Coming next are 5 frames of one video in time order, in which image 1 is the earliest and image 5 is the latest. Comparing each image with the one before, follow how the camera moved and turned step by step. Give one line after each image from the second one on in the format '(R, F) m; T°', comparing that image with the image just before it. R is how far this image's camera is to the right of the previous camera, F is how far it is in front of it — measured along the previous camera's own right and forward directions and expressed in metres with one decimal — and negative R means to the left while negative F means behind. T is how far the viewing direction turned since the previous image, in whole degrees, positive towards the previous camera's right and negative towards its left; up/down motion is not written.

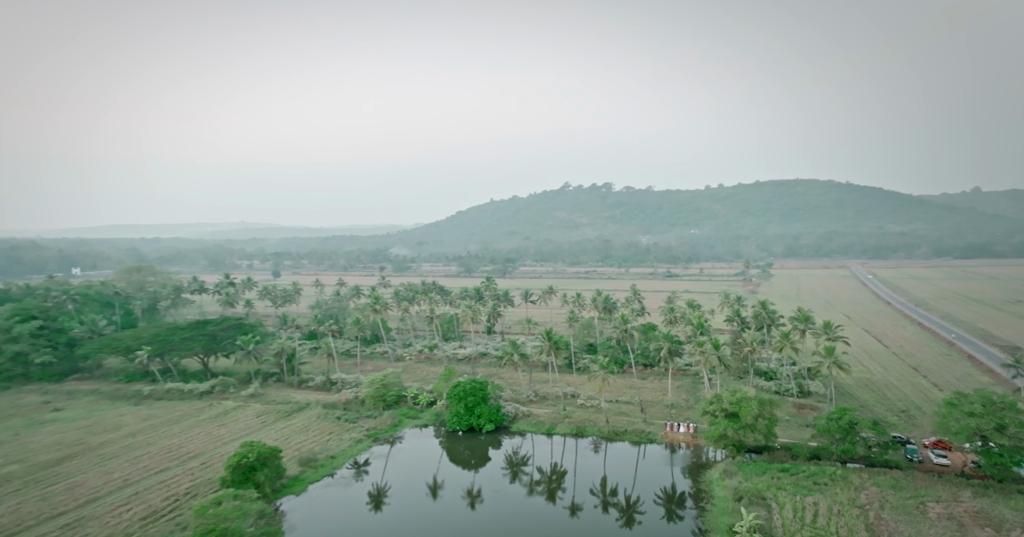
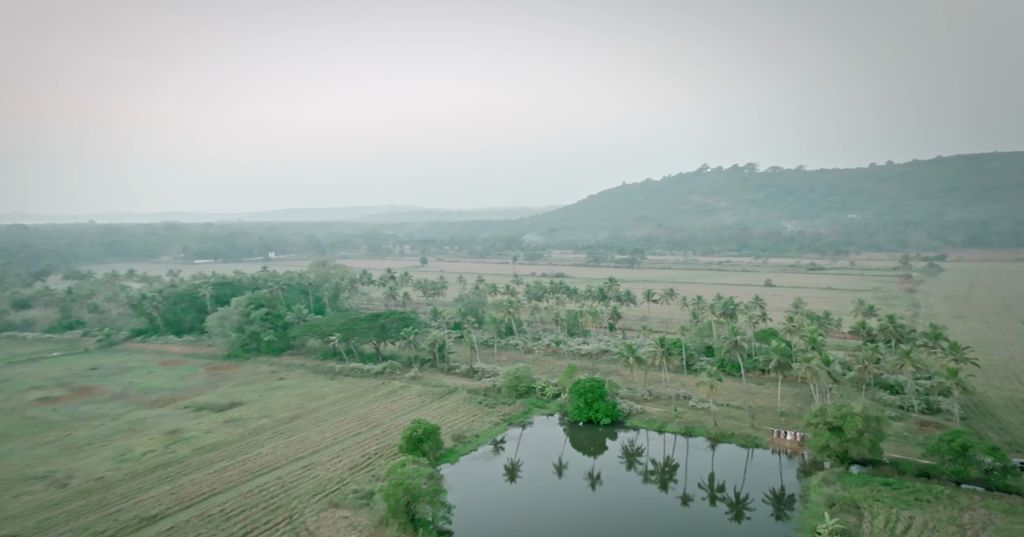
(+1.0, -5.9) m; -13°
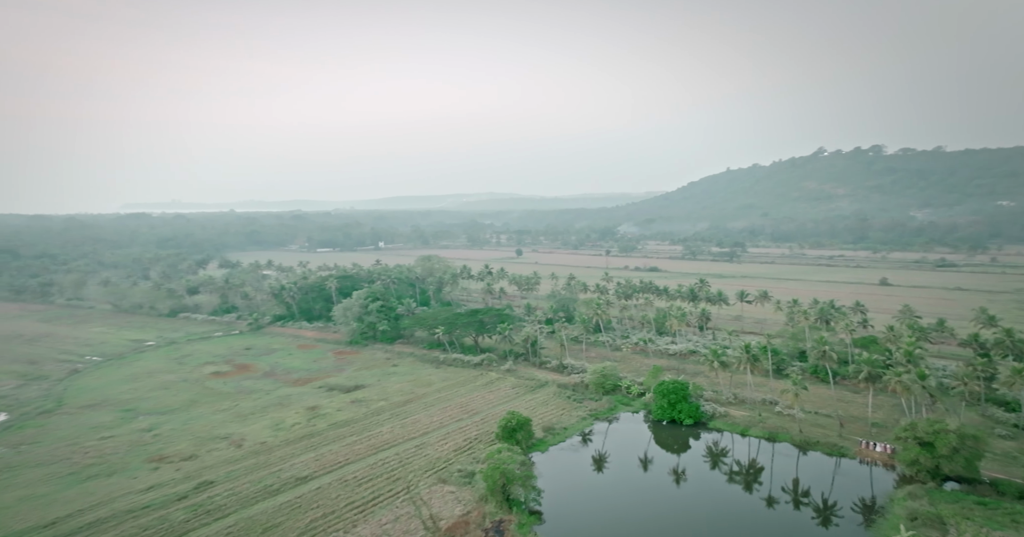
(+0.4, -3.5) m; -9°
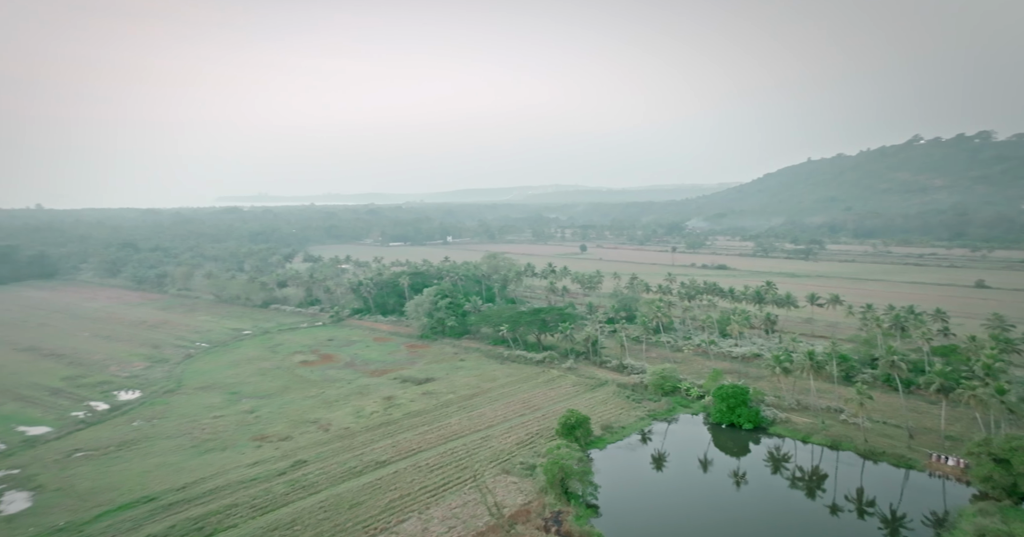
(+0.1, -2.1) m; -6°
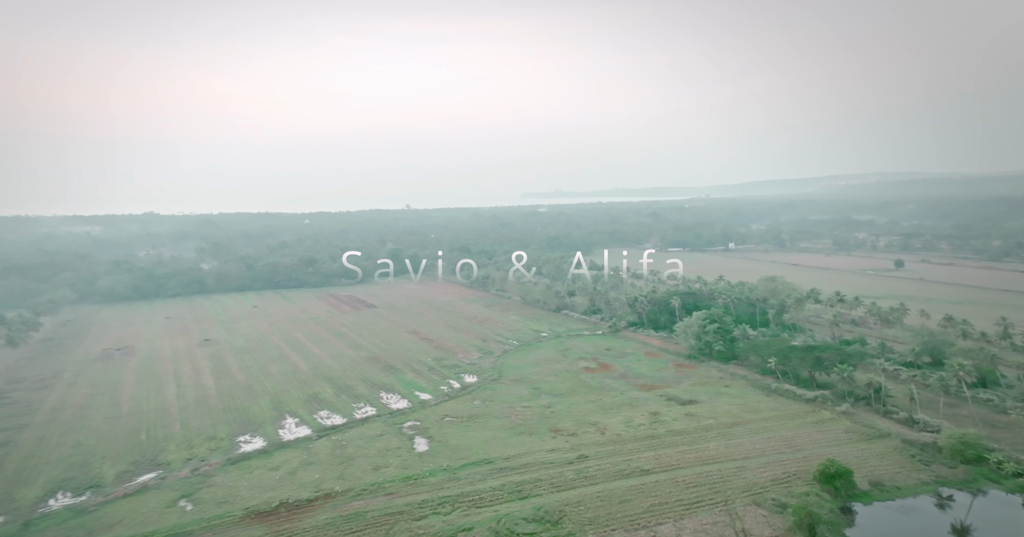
(+0.9, -6.5) m; -26°
